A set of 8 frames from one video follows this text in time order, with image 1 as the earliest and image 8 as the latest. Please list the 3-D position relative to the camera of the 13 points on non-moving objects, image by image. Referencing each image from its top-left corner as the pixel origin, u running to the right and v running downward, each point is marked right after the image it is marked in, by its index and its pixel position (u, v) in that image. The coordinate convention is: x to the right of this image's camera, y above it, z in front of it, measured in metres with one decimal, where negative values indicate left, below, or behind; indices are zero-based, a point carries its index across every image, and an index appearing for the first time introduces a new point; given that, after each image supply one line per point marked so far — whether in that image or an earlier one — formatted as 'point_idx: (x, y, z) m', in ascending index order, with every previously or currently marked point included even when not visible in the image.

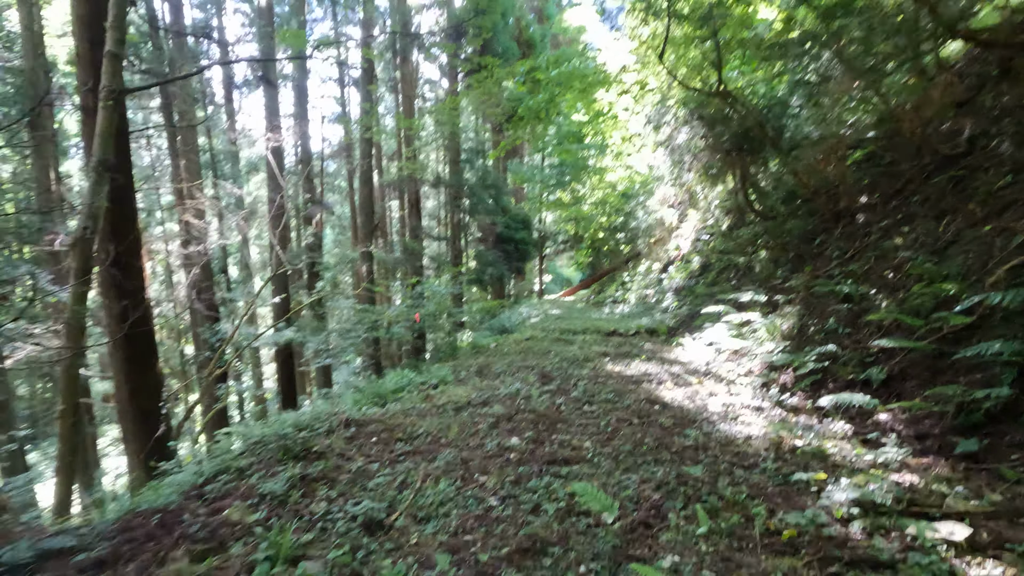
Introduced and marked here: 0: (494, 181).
0: (-0.5, +2.7, +13.4) m
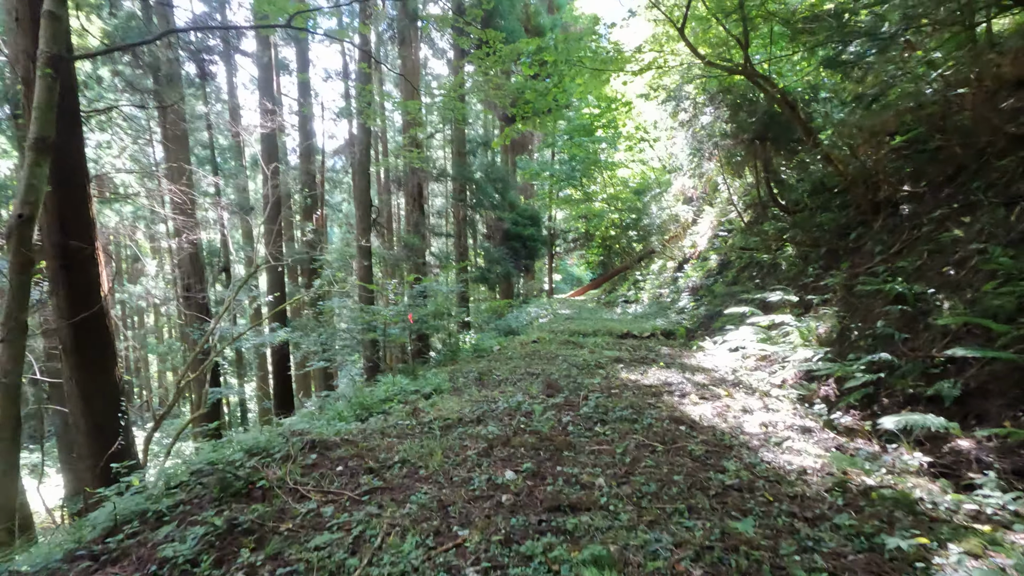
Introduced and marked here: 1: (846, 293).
0: (-0.3, +2.7, +12.9) m
1: (+3.3, -0.1, +5.3) m
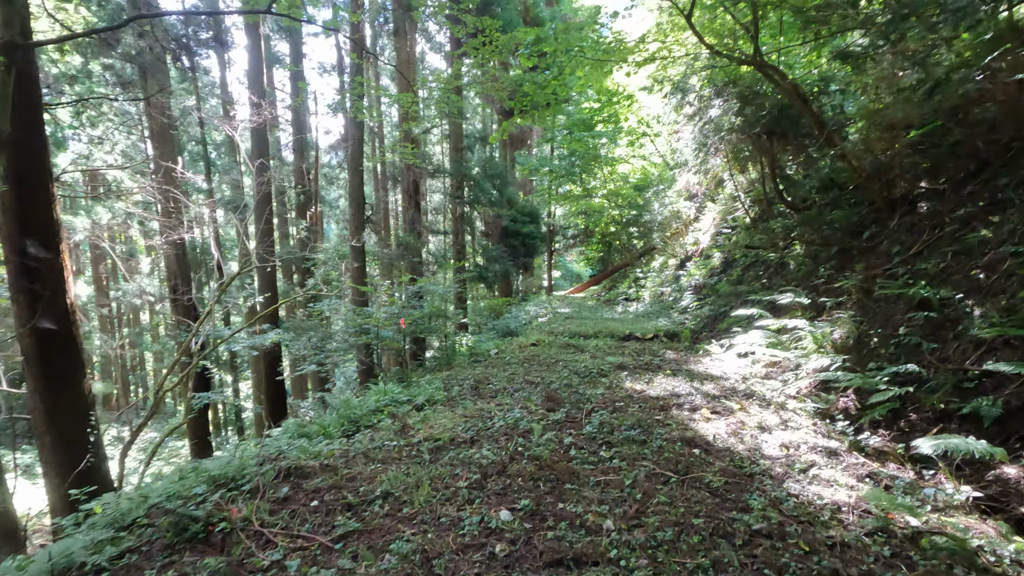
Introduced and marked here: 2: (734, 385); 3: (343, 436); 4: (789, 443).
0: (-0.3, +2.8, +12.6) m
1: (+3.3, -0.1, +5.0) m
2: (+1.9, -0.8, +4.5) m
3: (-1.1, -1.0, +3.7) m
4: (+1.5, -0.9, +3.0) m
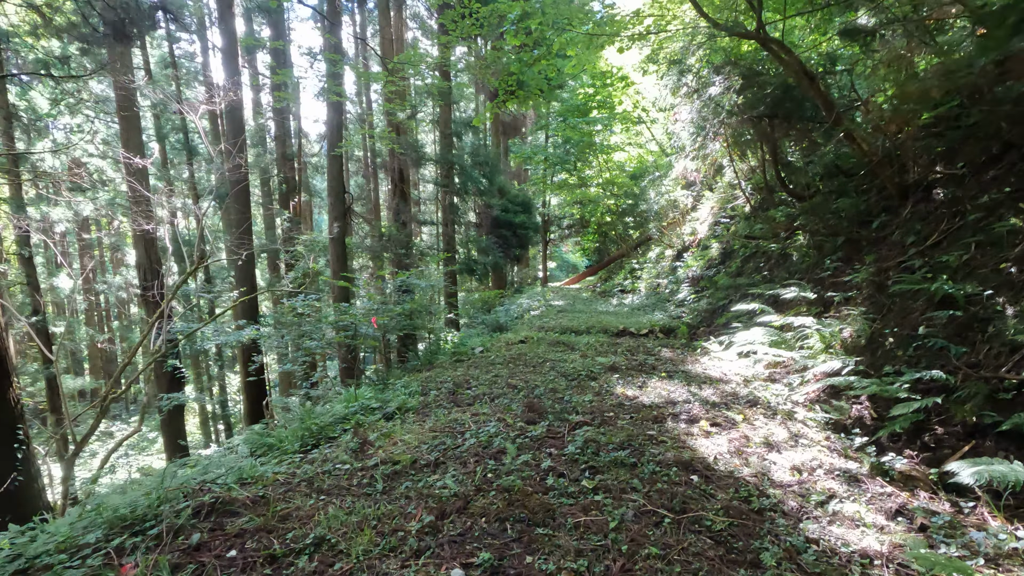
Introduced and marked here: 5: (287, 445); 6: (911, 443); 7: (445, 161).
0: (-0.6, +2.9, +12.1) m
1: (+3.1, 0.0, +4.6) m
2: (+1.7, -0.8, +4.1) m
3: (-1.3, -1.0, +3.2) m
4: (+1.4, -0.9, +2.6) m
5: (-1.5, -1.1, +3.6) m
6: (+2.2, -0.8, +2.9) m
7: (-1.4, +2.6, +11.0) m
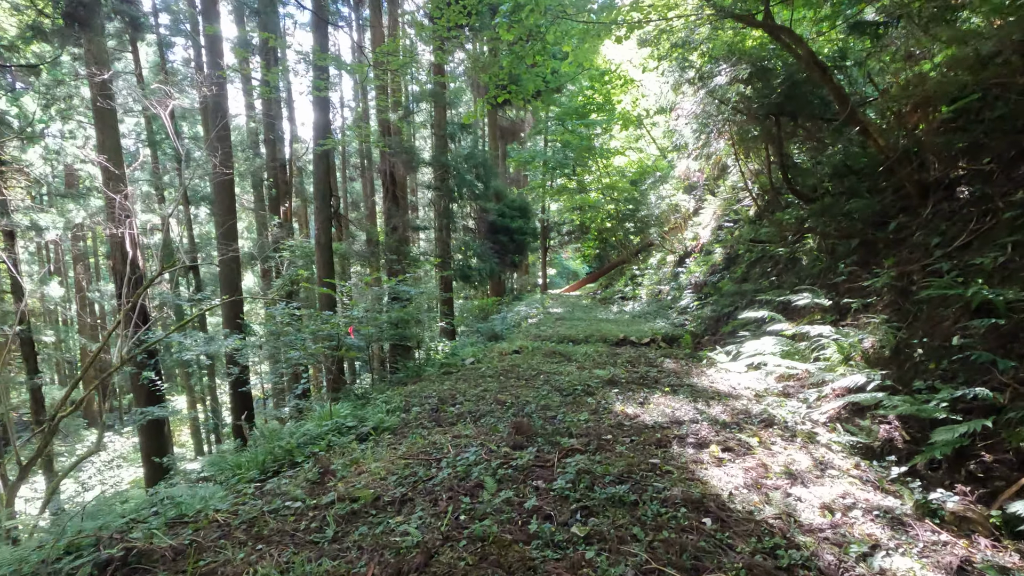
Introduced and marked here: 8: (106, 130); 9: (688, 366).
0: (-0.6, +2.8, +11.7) m
1: (+3.0, -0.1, +4.3) m
2: (+1.6, -0.8, +3.7) m
3: (-1.4, -1.0, +2.9) m
4: (+1.3, -0.9, +2.2) m
5: (-1.6, -1.1, +3.2) m
6: (+2.1, -0.9, +2.5) m
7: (-1.5, +2.5, +10.7) m
8: (-5.6, +2.2, +7.4) m
9: (+1.7, -0.8, +5.3) m
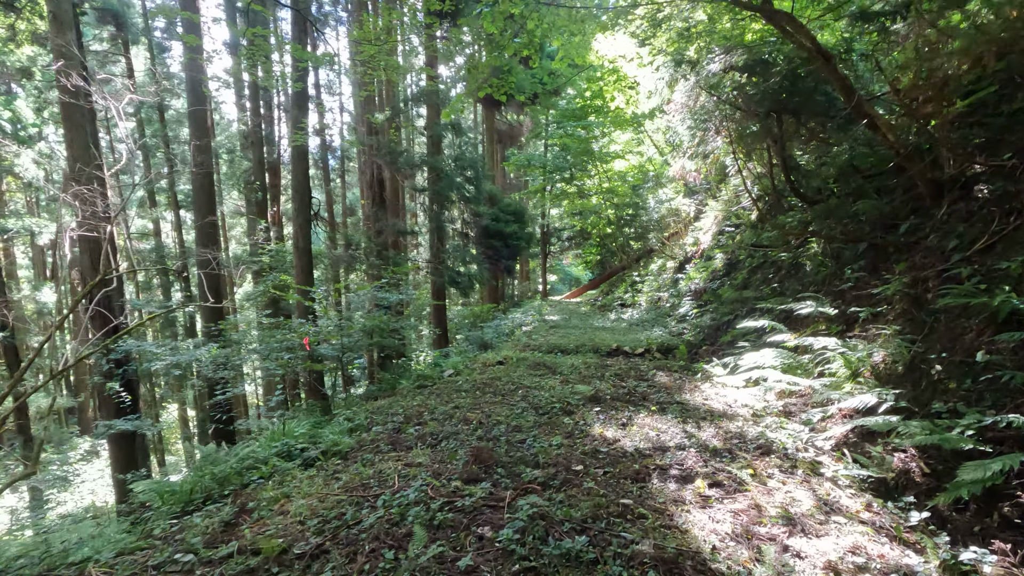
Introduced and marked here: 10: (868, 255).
0: (-0.8, +2.6, +11.4) m
1: (+2.8, -0.1, +3.8) m
2: (+1.4, -0.9, +3.3) m
3: (-1.6, -1.1, +2.5) m
4: (+1.1, -0.9, +1.8) m
5: (-1.8, -1.1, +2.8) m
6: (+1.8, -0.9, +2.1) m
7: (-1.6, +2.3, +10.3) m
8: (-5.7, +2.1, +7.0) m
9: (+1.5, -0.8, +4.9) m
10: (+3.5, +0.3, +5.3) m
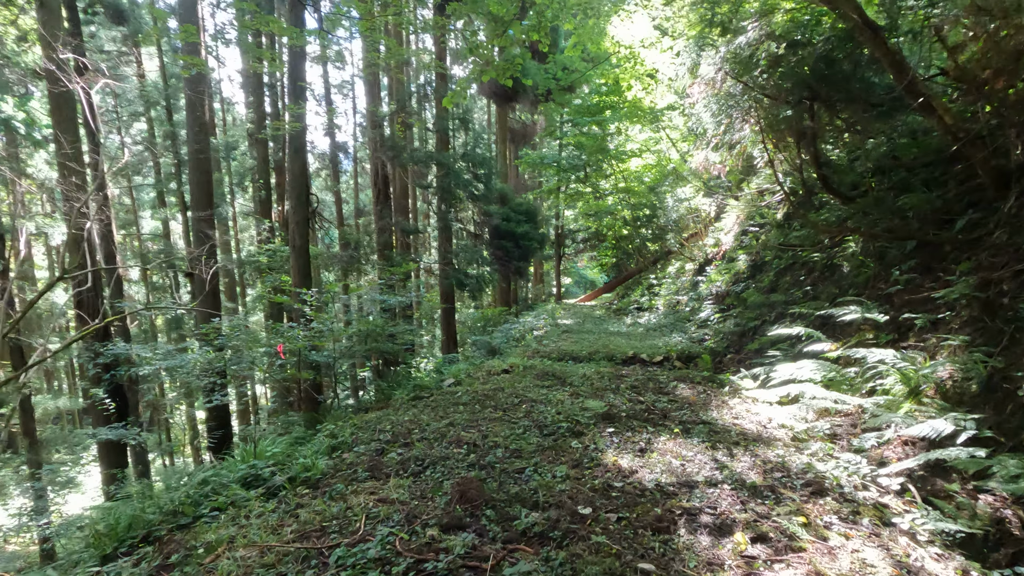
0: (-0.5, +2.6, +10.9) m
1: (+2.8, -0.2, +3.3) m
2: (+1.4, -0.9, +2.8) m
3: (-1.6, -1.1, +2.0) m
4: (+1.0, -0.9, +1.3) m
5: (-1.8, -1.1, +2.4) m
6: (+1.8, -0.9, +1.6) m
7: (-1.4, +2.3, +9.9) m
8: (-5.6, +2.1, +6.7) m
9: (+1.6, -0.9, +4.3) m
10: (+3.5, +0.3, +4.7) m
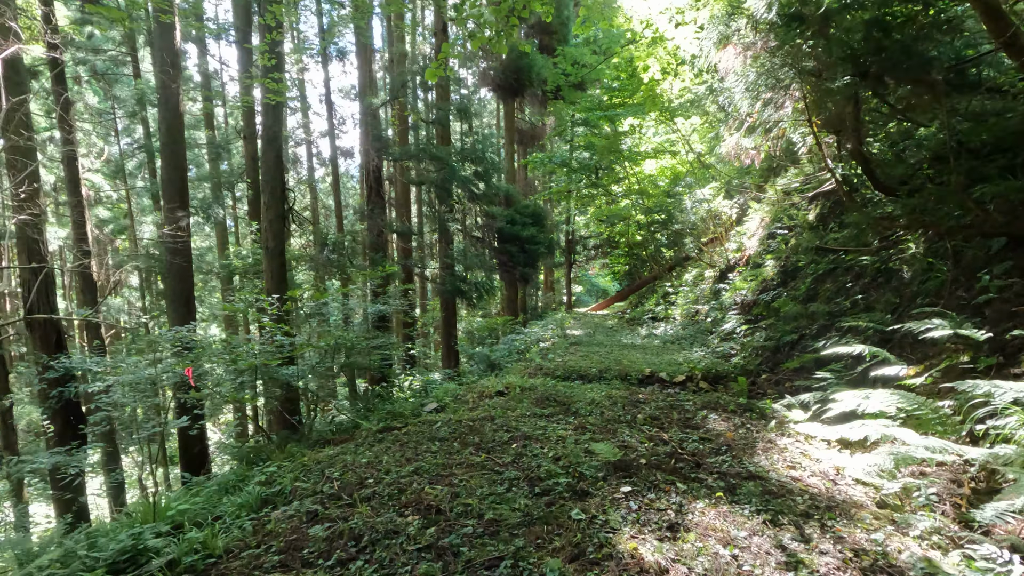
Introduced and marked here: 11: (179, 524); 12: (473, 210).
0: (-0.4, +2.5, +10.1) m
1: (+2.8, -0.2, +2.4) m
2: (+1.3, -0.9, +1.9) m
3: (-1.8, -1.1, +1.2) m
4: (+0.9, -0.9, +0.4) m
5: (-1.9, -1.1, +1.6) m
6: (+1.7, -0.9, +0.6) m
7: (-1.3, +2.2, +9.1) m
8: (-5.6, +2.0, +6.0) m
9: (+1.5, -0.9, +3.4) m
10: (+3.5, +0.2, +3.8) m
11: (-1.6, -1.1, +2.6) m
12: (-0.8, +1.5, +10.7) m
